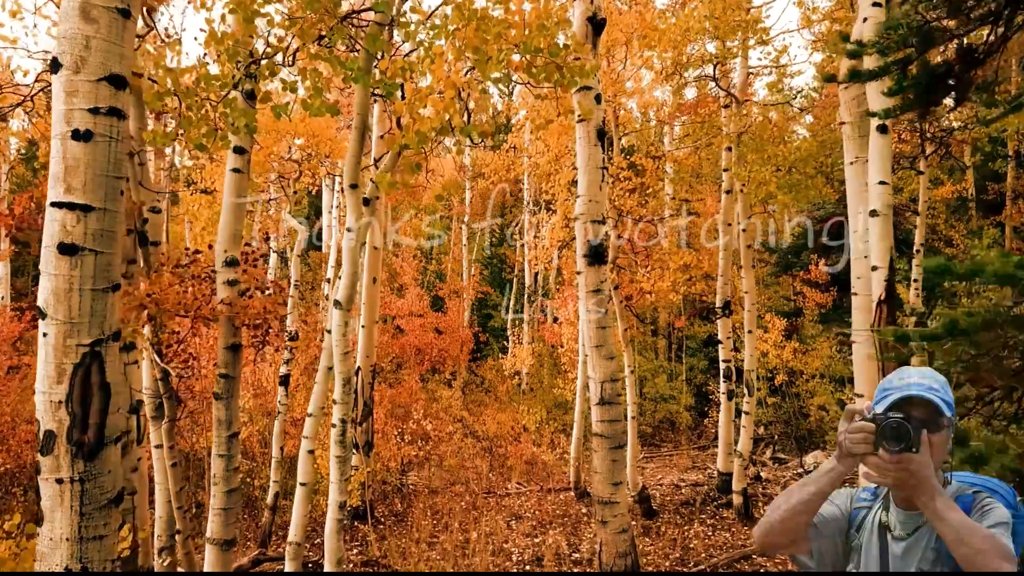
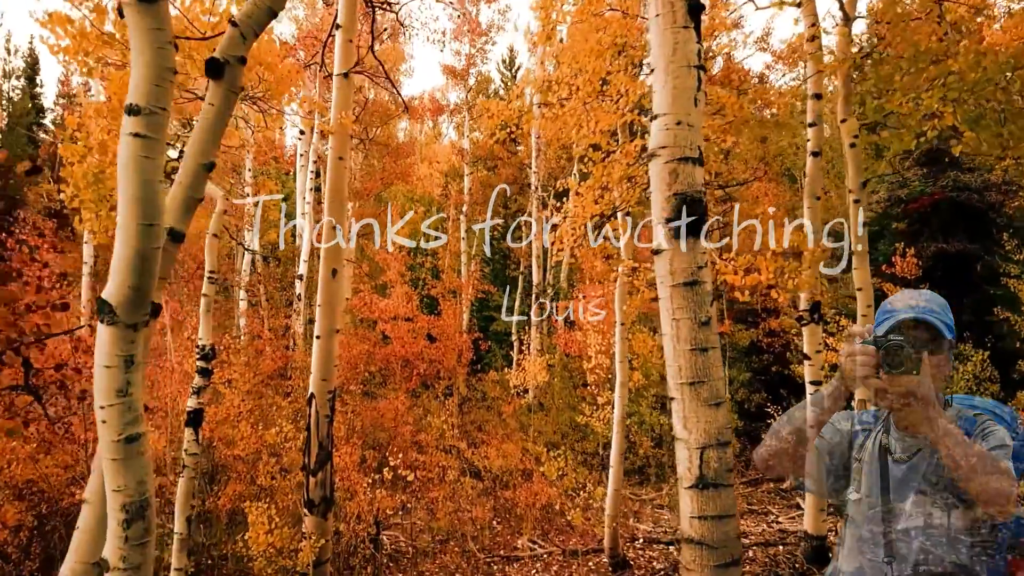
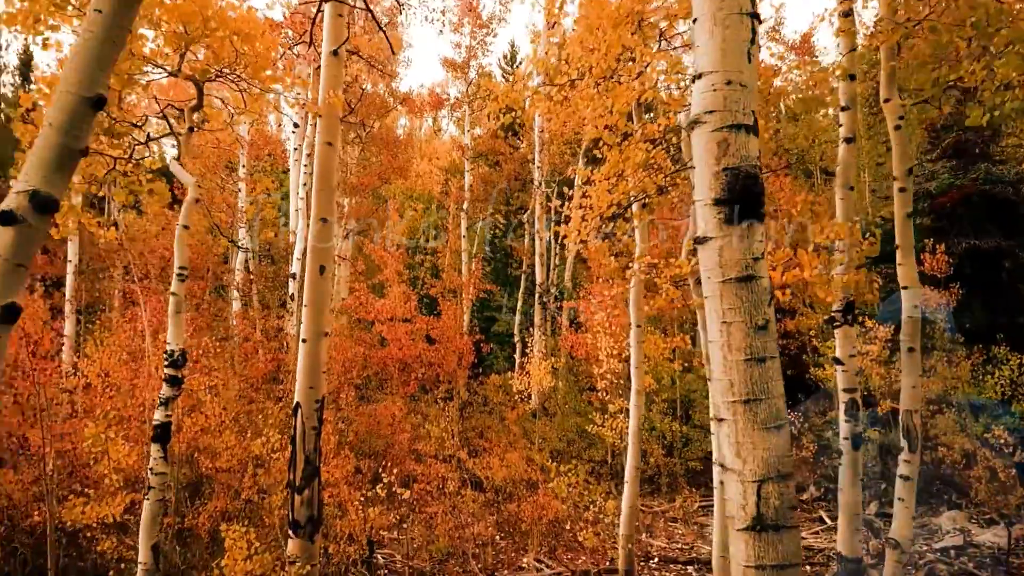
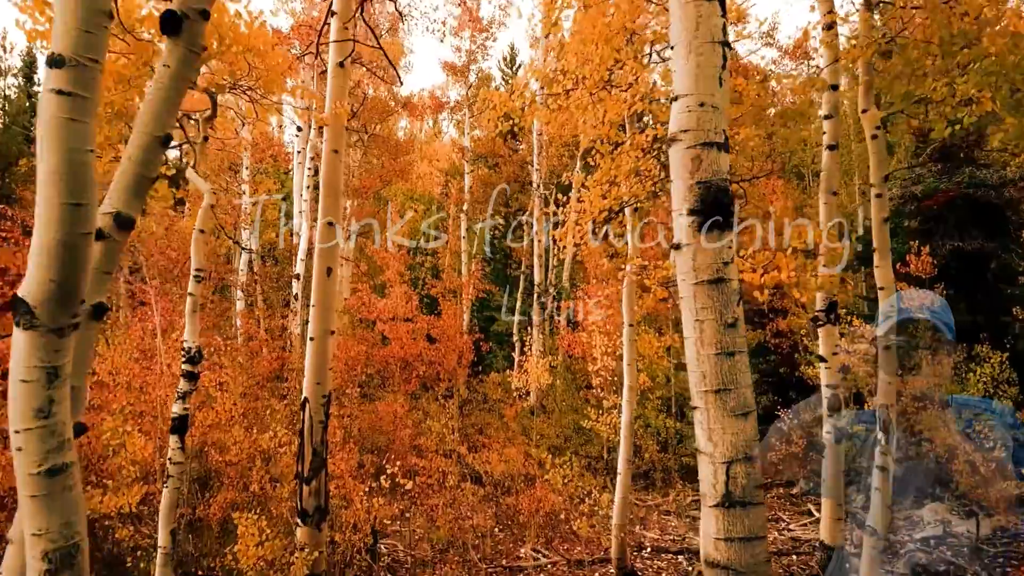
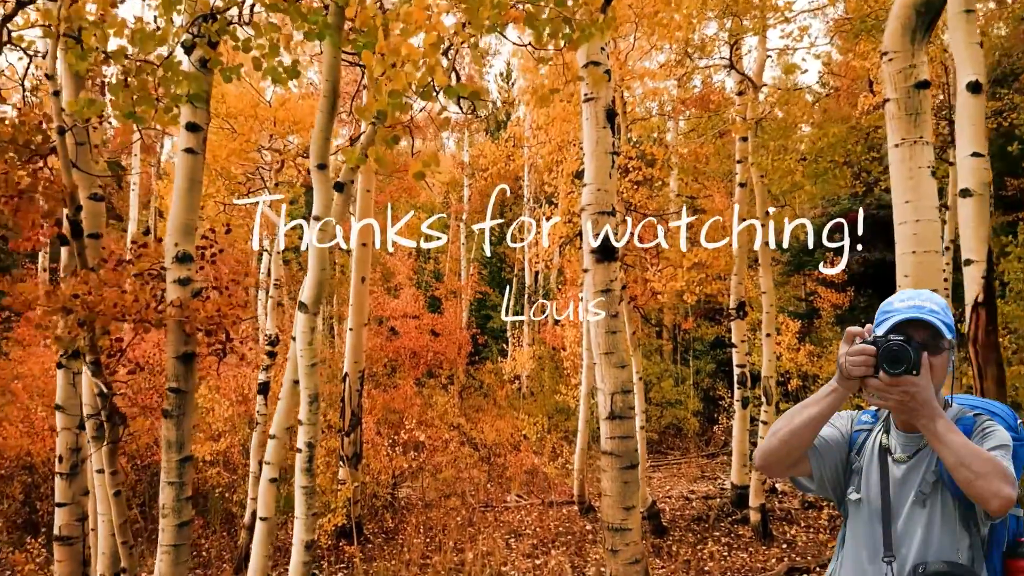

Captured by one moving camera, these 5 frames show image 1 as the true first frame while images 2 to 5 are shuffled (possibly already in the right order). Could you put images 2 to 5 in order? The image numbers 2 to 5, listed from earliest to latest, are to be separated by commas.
5, 2, 4, 3
